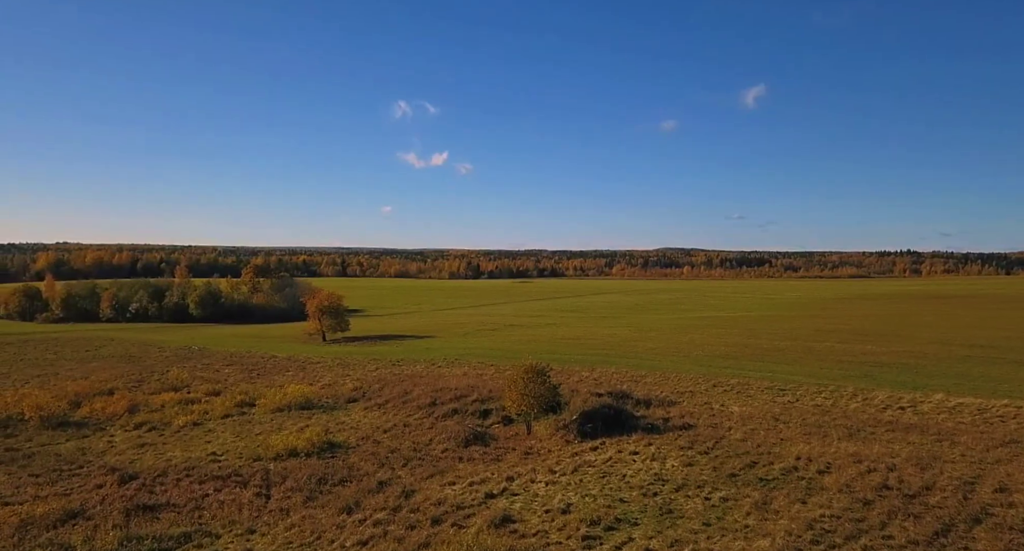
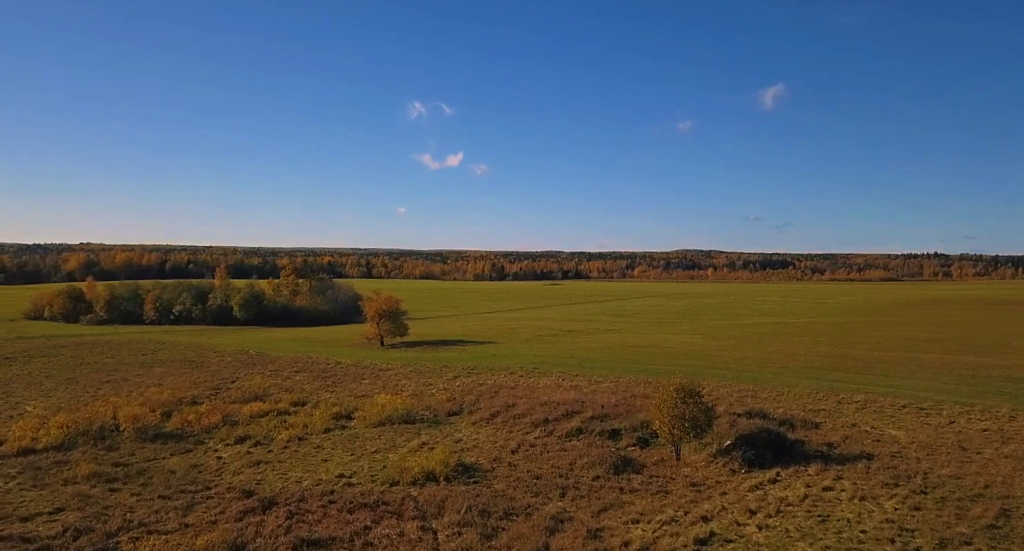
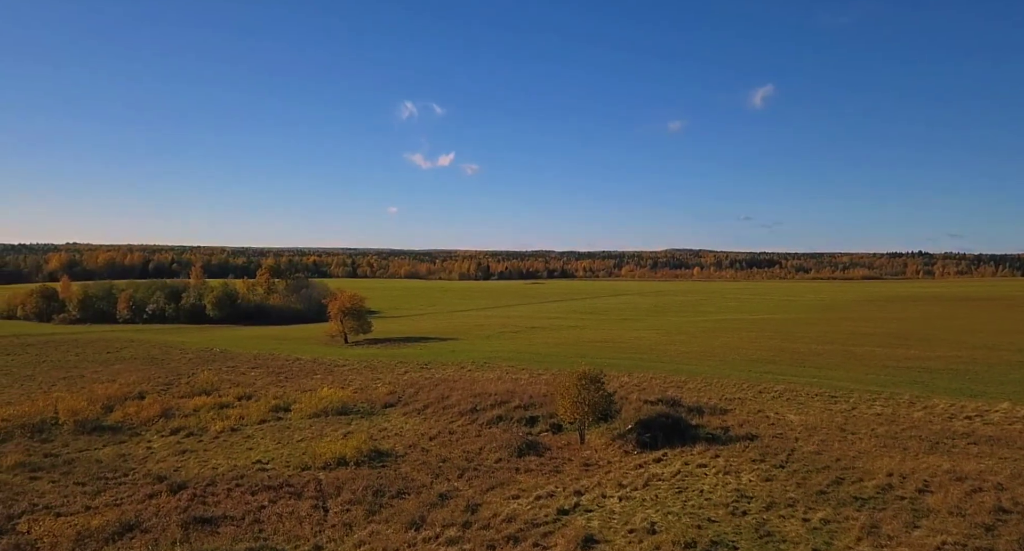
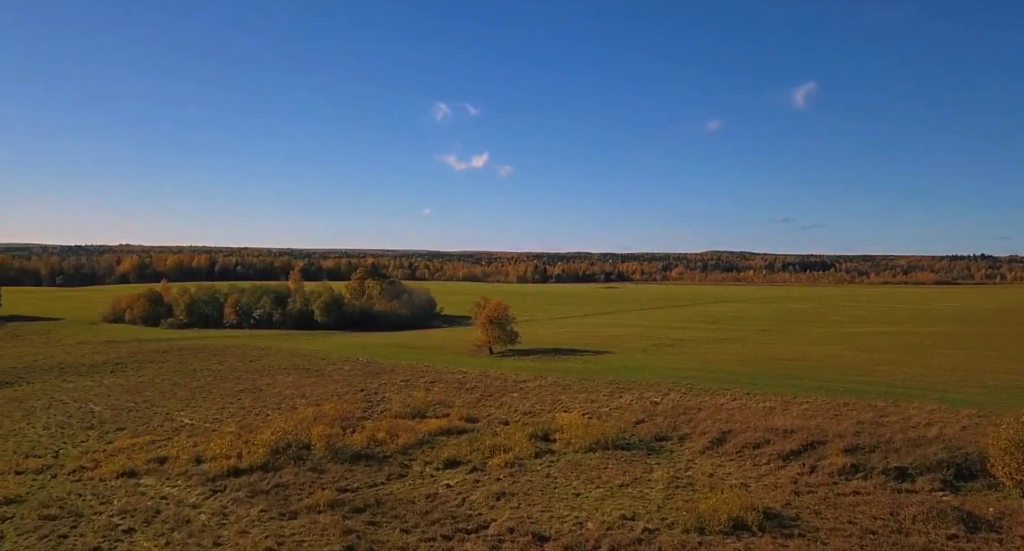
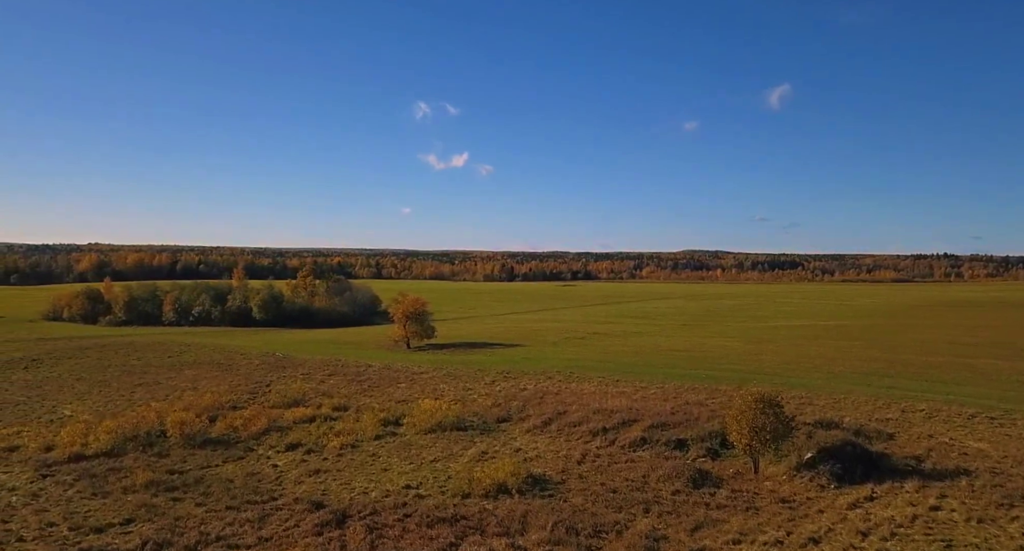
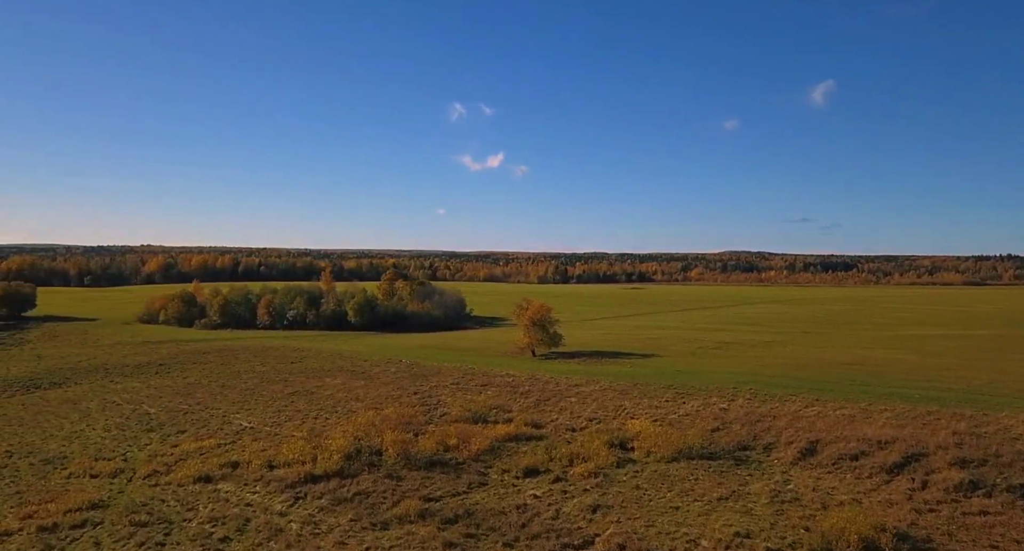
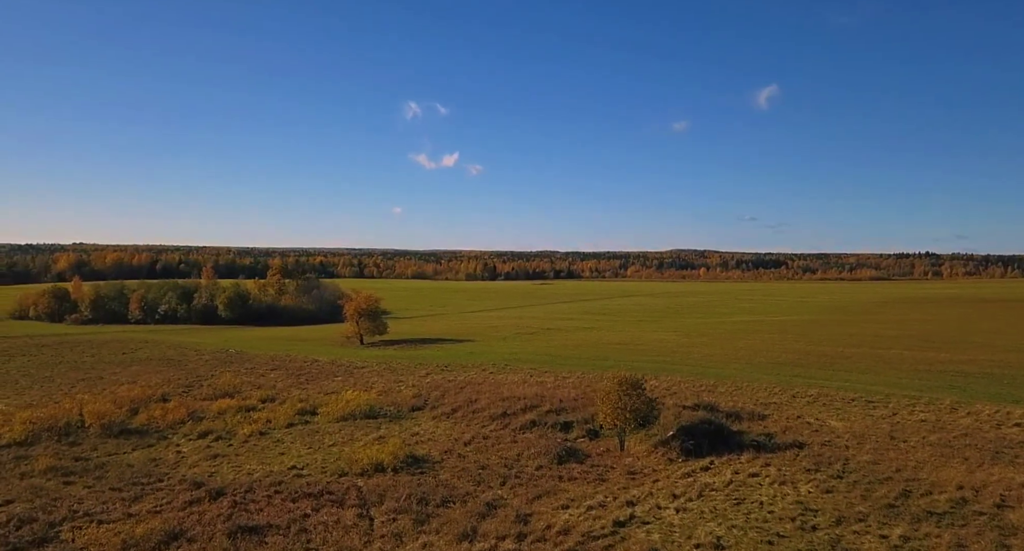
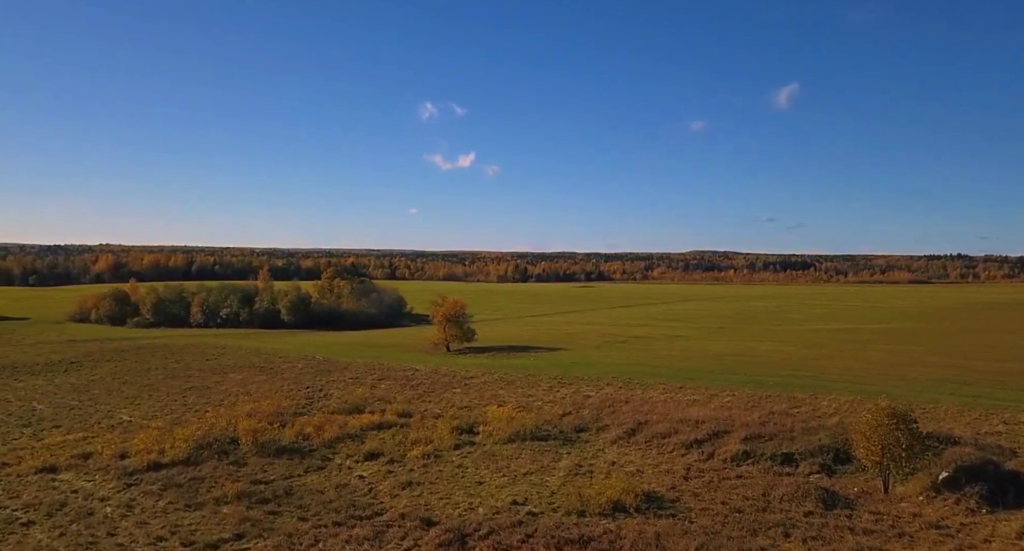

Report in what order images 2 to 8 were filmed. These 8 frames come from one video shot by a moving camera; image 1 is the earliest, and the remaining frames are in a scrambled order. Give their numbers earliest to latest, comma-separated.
3, 7, 2, 5, 8, 4, 6
